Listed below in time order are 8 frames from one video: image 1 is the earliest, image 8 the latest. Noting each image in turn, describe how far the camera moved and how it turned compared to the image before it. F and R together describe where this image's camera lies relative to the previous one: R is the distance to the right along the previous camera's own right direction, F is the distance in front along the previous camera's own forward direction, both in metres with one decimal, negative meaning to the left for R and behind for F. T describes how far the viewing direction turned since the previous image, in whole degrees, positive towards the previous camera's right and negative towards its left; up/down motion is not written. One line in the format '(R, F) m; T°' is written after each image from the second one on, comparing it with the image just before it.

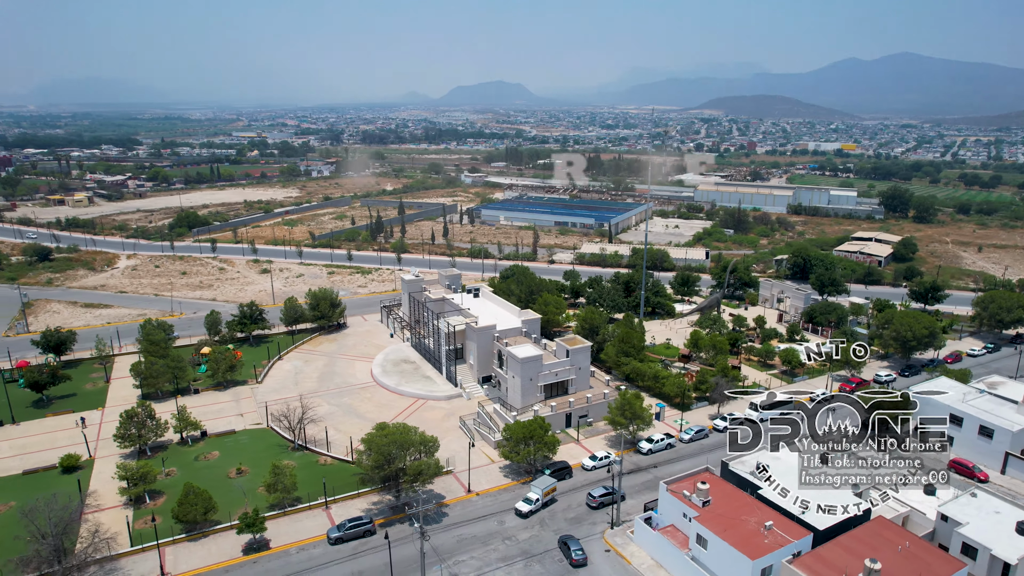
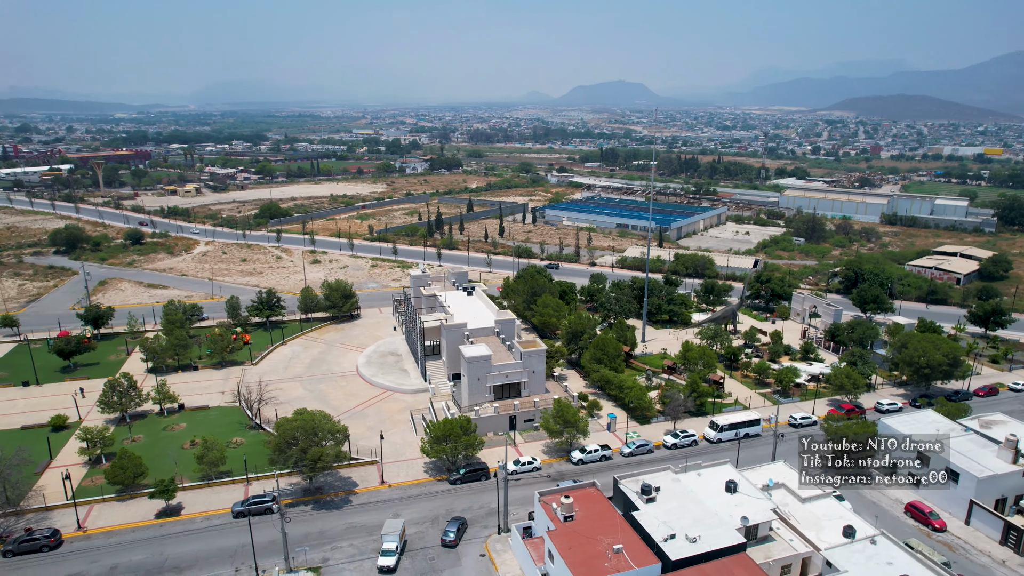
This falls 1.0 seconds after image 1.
(+7.8, +0.7) m; -10°
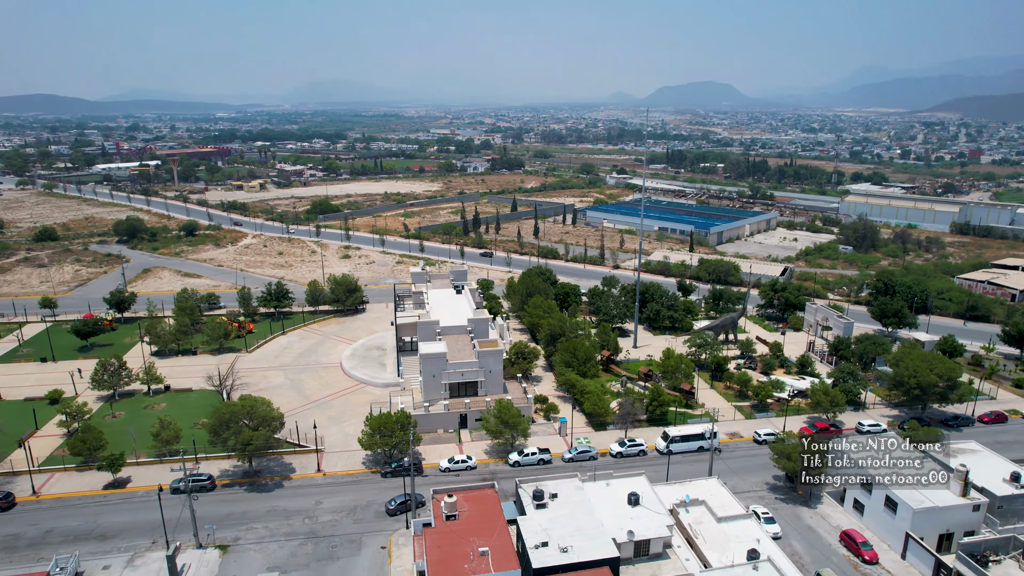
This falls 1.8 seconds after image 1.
(+6.0, +0.4) m; -7°
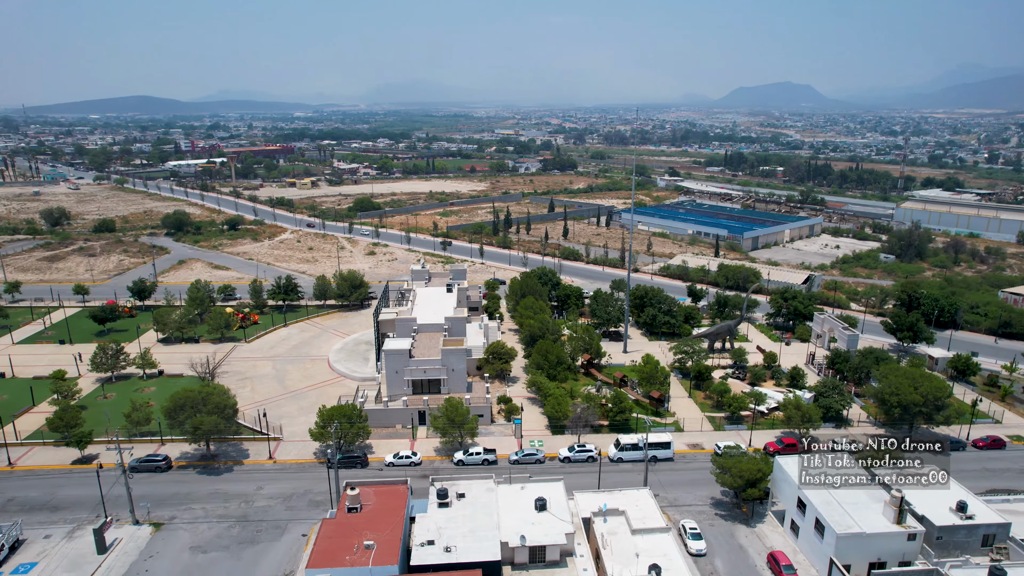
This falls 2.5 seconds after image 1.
(+5.2, +0.3) m; -6°
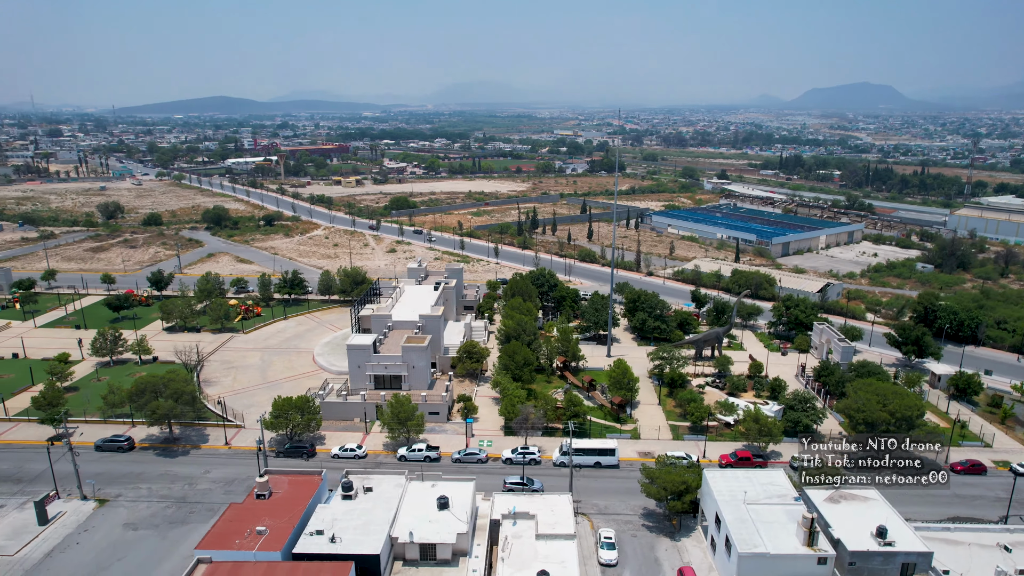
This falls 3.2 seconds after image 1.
(+5.1, +0.2) m; -5°
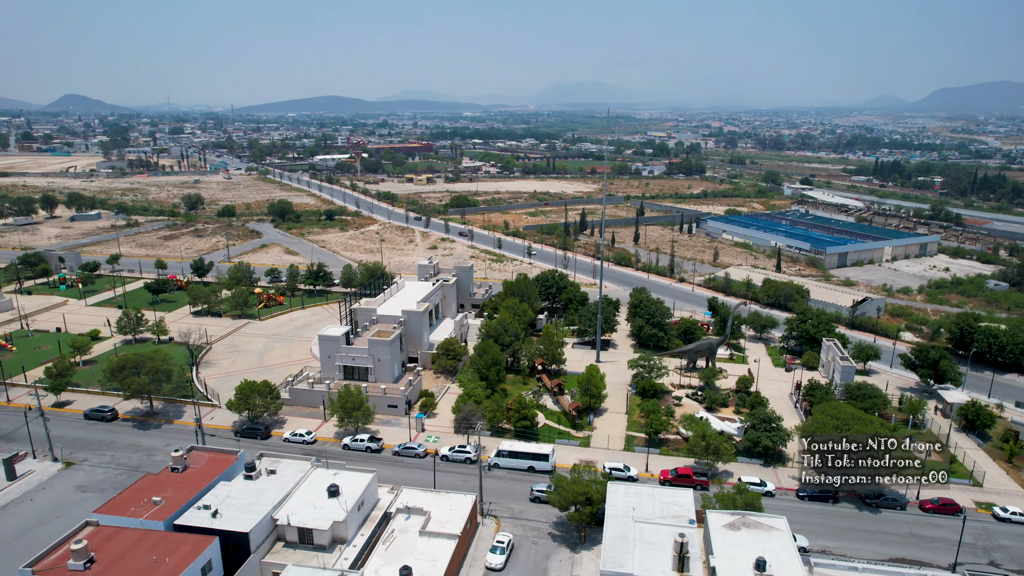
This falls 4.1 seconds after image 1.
(+6.7, +0.5) m; -8°
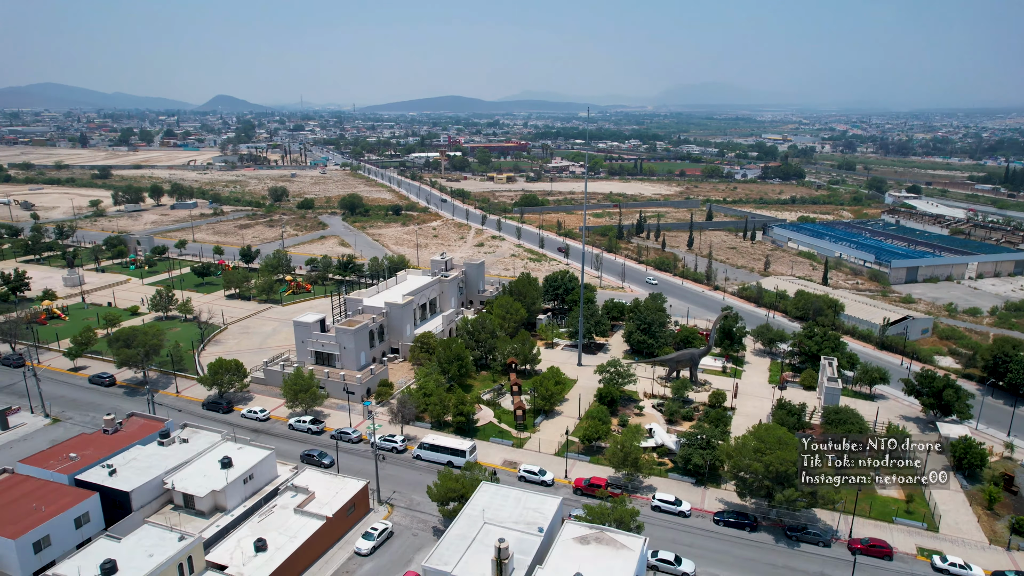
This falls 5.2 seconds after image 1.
(+7.9, +0.6) m; -10°
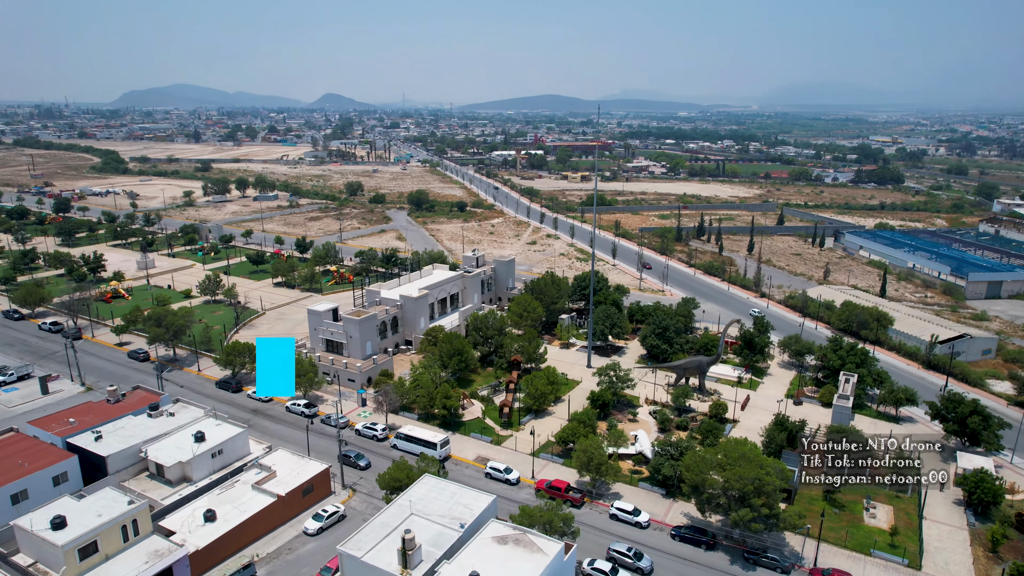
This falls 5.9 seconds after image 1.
(+5.0, +0.4) m; -8°
